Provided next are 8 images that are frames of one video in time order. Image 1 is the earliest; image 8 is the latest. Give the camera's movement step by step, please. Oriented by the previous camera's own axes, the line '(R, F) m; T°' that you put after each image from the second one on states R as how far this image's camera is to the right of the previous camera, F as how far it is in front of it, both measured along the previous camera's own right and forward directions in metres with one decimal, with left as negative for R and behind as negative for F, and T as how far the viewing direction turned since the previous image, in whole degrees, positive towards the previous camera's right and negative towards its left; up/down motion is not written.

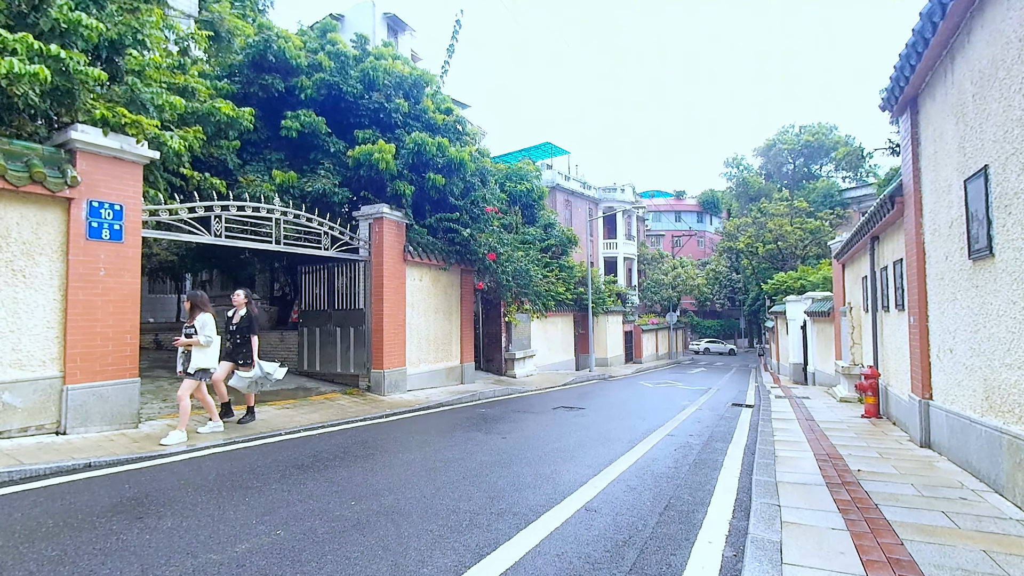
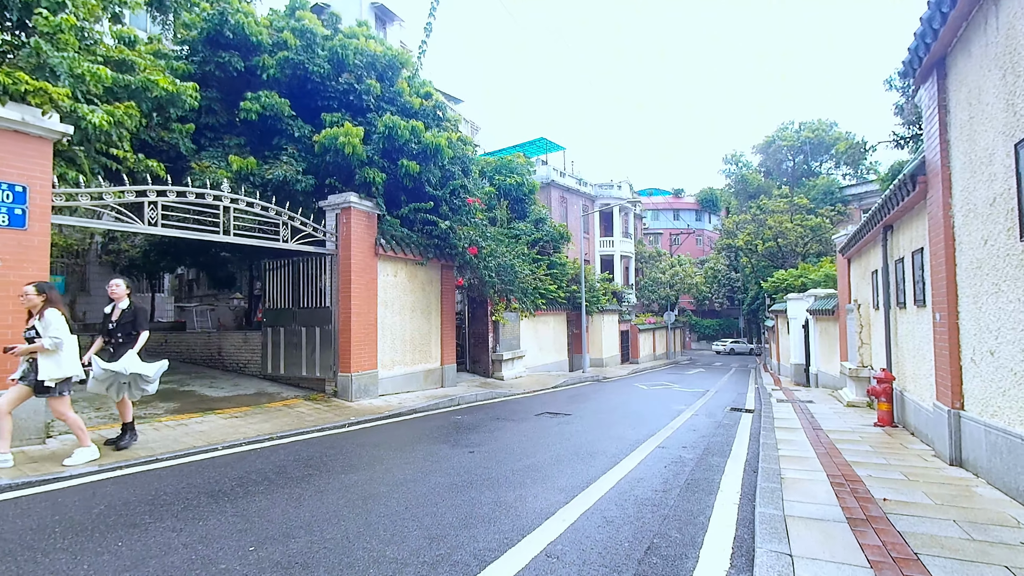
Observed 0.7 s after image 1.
(+0.4, +0.9) m; 0°
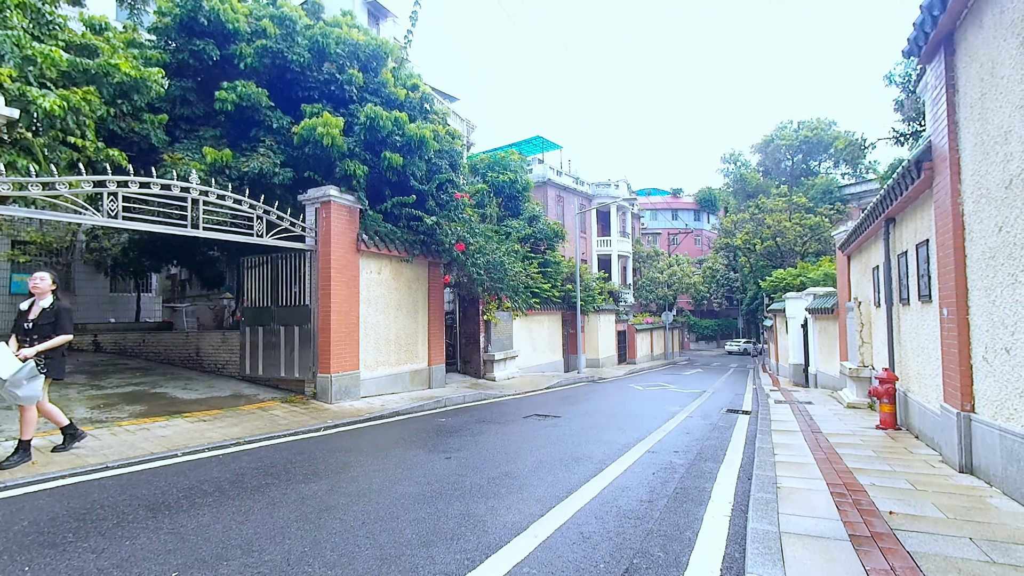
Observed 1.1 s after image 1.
(+0.2, +0.4) m; 0°
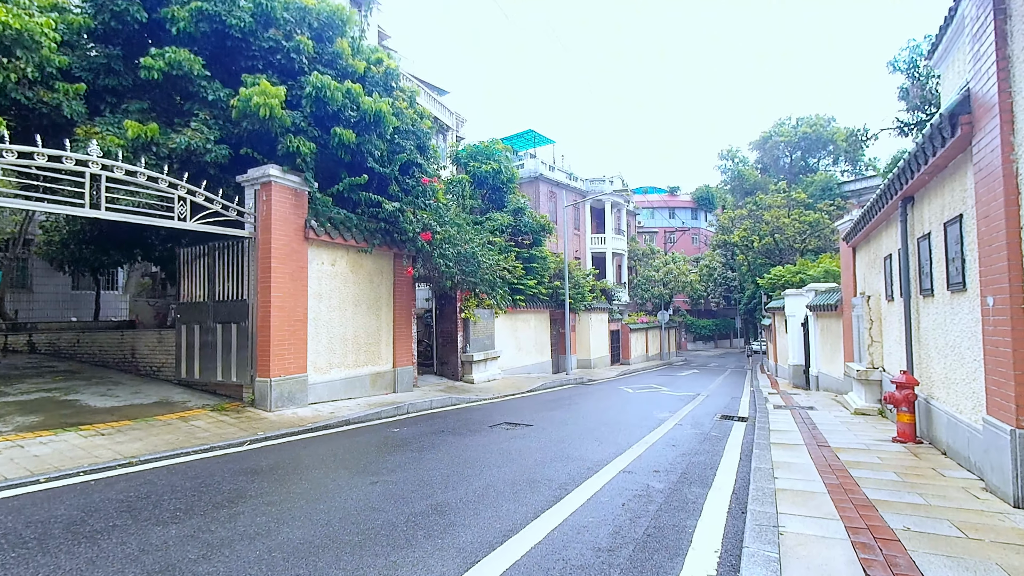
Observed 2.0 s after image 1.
(+0.6, +1.1) m; 0°
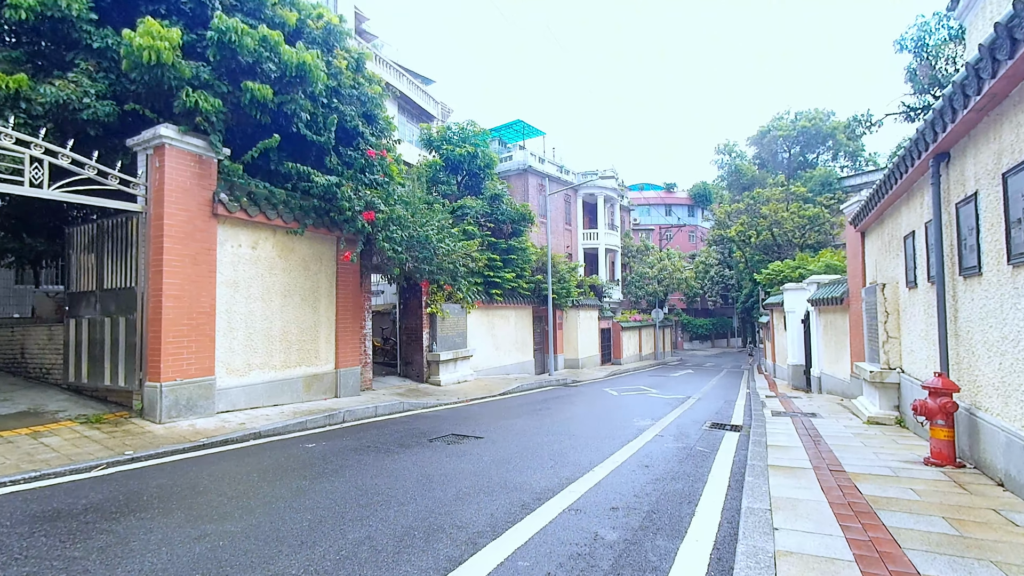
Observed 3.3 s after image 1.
(+0.8, +1.4) m; 0°
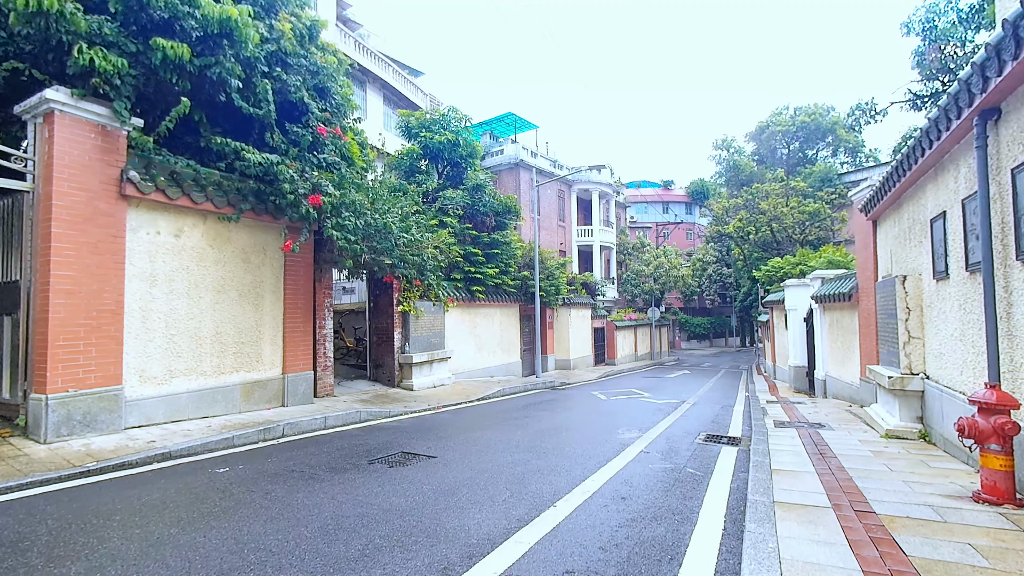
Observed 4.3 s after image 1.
(+0.5, +1.1) m; 0°
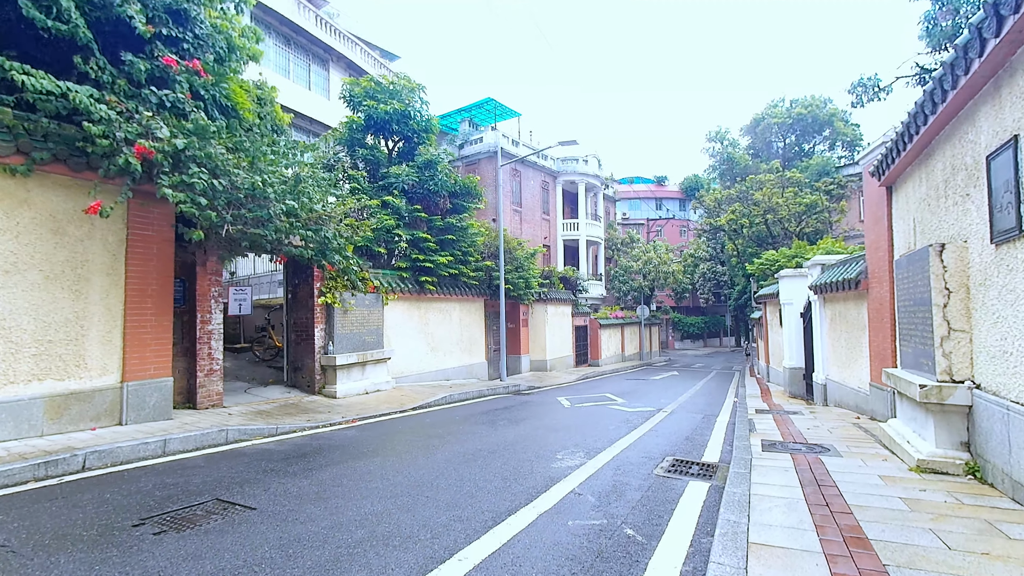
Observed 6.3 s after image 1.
(+1.2, +2.0) m; 0°
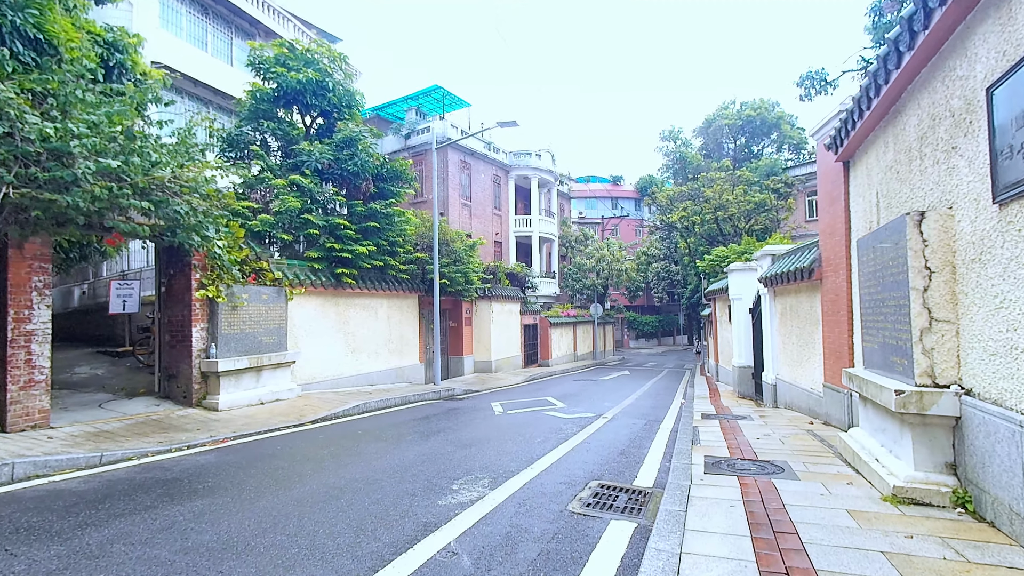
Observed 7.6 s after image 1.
(+0.8, +1.3) m; +5°
